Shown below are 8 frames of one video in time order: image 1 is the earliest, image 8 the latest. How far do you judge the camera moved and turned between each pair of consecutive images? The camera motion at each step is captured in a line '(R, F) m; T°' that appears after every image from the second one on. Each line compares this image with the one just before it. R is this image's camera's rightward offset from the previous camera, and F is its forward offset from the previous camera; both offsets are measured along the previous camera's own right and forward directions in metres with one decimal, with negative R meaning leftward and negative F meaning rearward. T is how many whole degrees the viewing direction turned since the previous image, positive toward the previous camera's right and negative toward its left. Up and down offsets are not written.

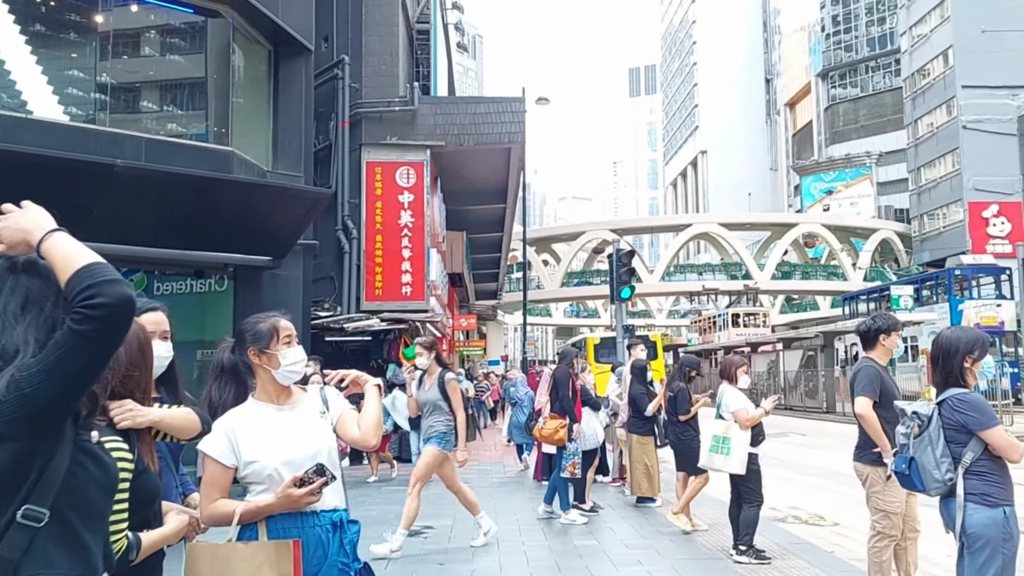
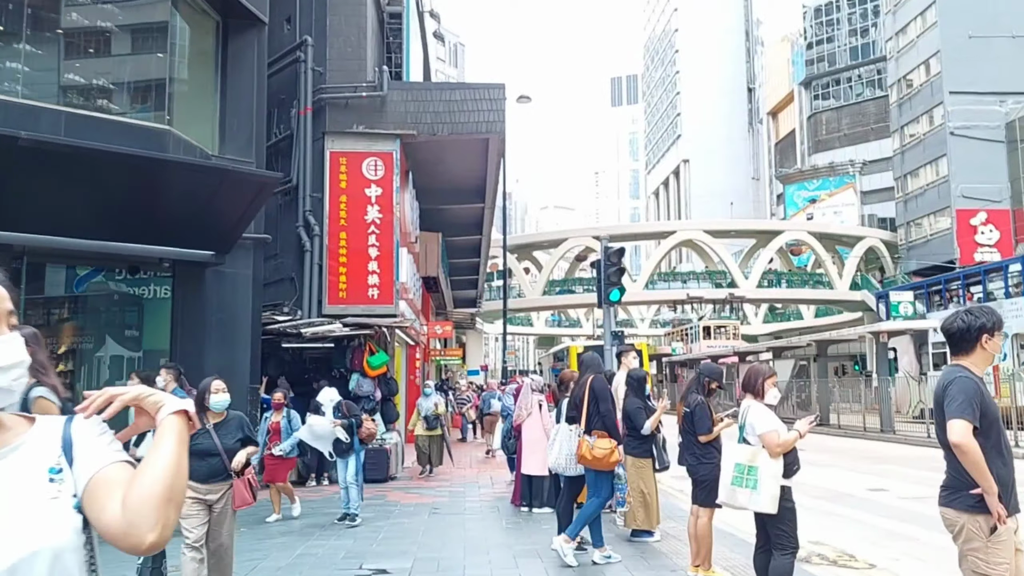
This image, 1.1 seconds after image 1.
(+0.1, +1.3) m; +1°
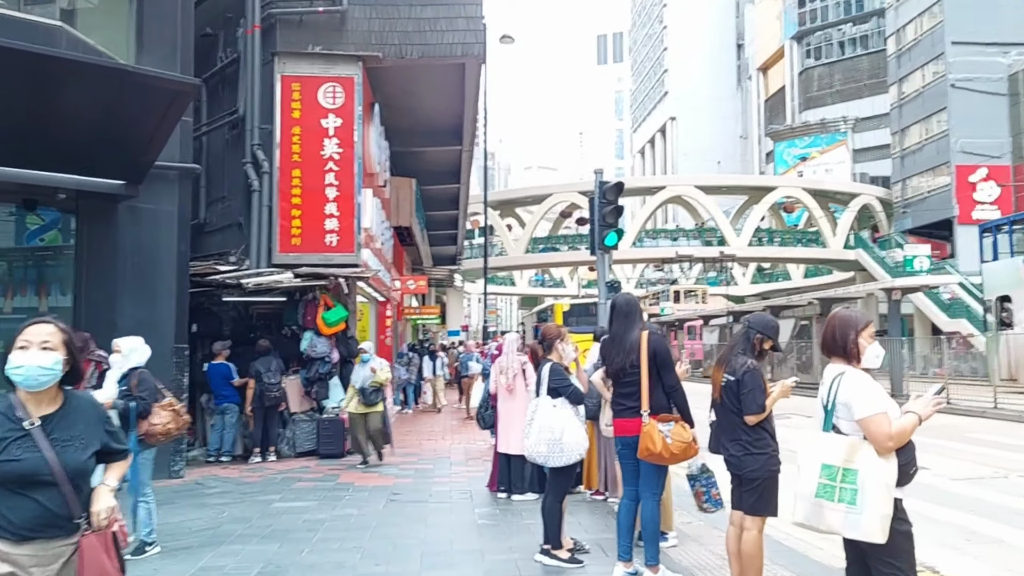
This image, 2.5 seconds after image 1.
(+0.1, +1.8) m; +1°
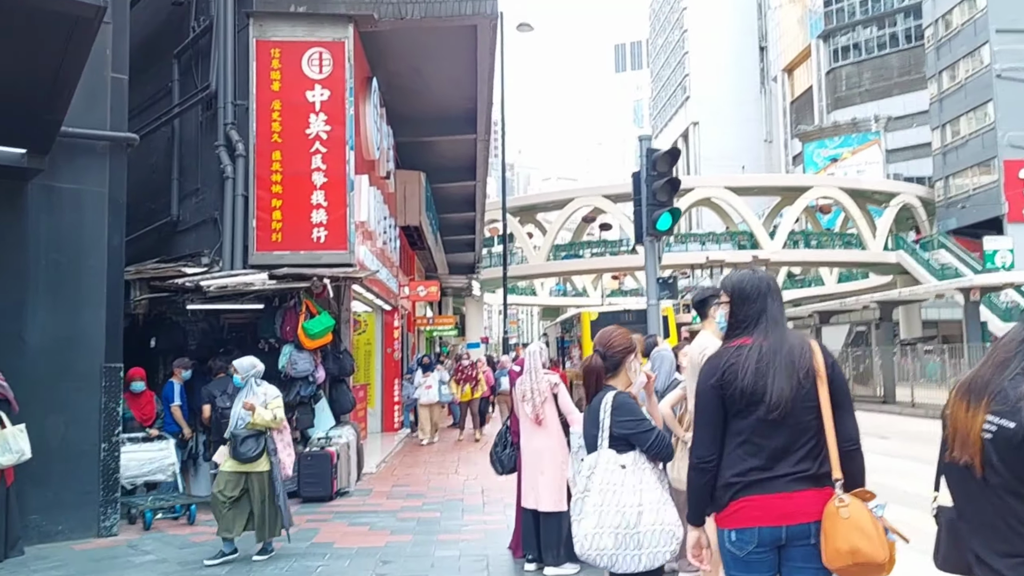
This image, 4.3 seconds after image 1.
(-0.1, +2.1) m; -1°
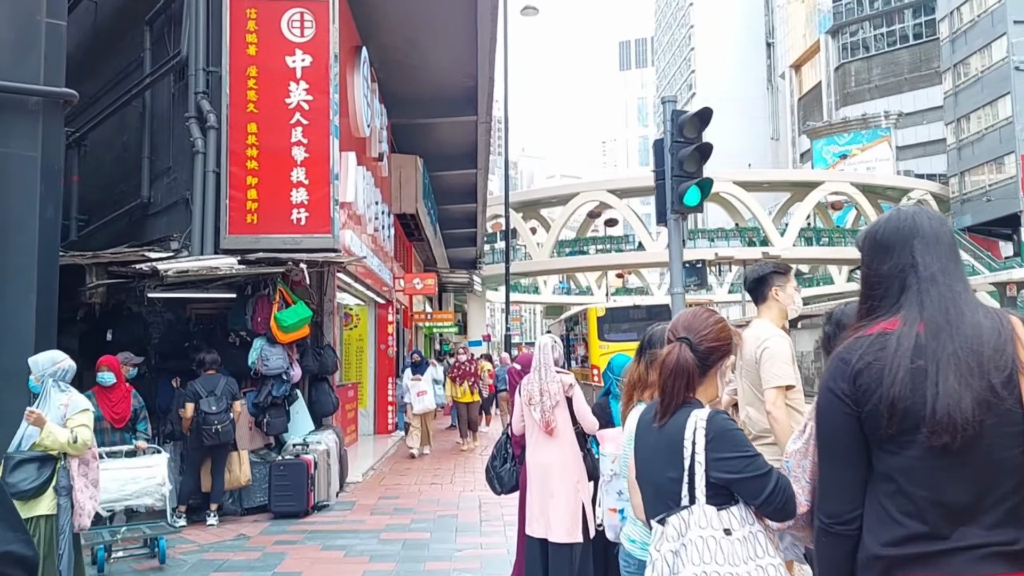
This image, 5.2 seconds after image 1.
(0.0, +1.1) m; 0°
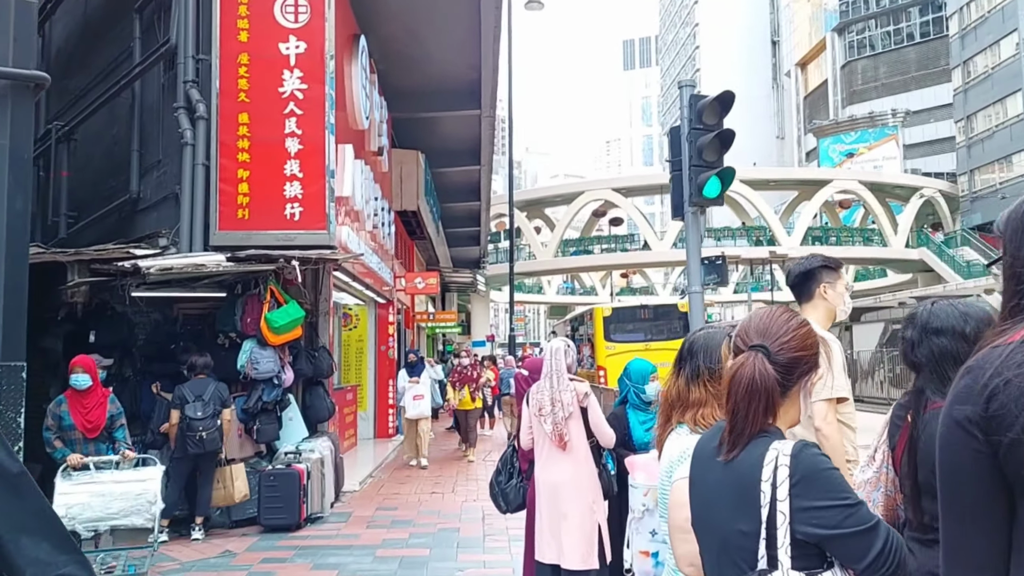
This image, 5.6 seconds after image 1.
(0.0, +0.5) m; 0°
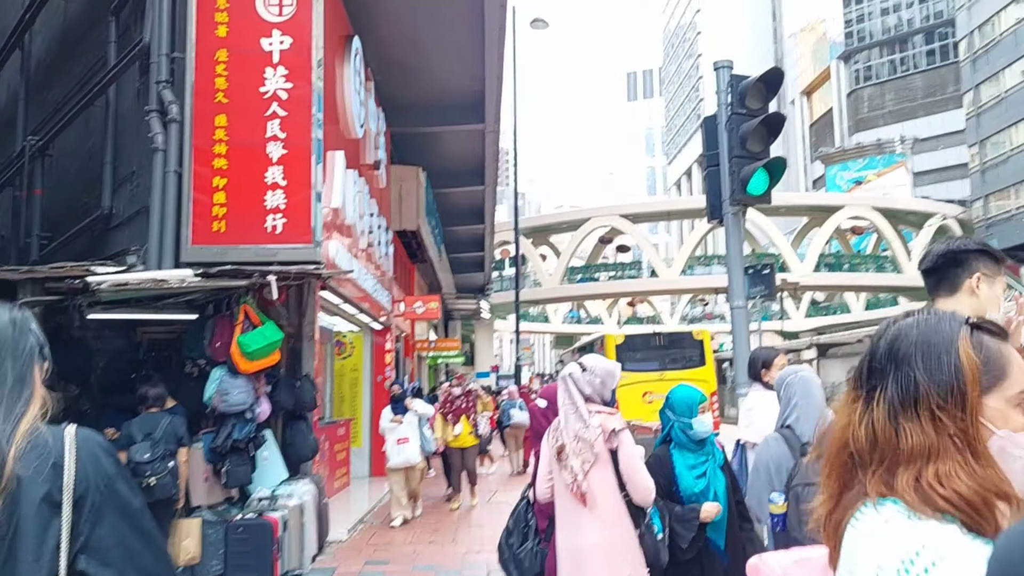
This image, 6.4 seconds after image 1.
(0.0, +1.0) m; 0°
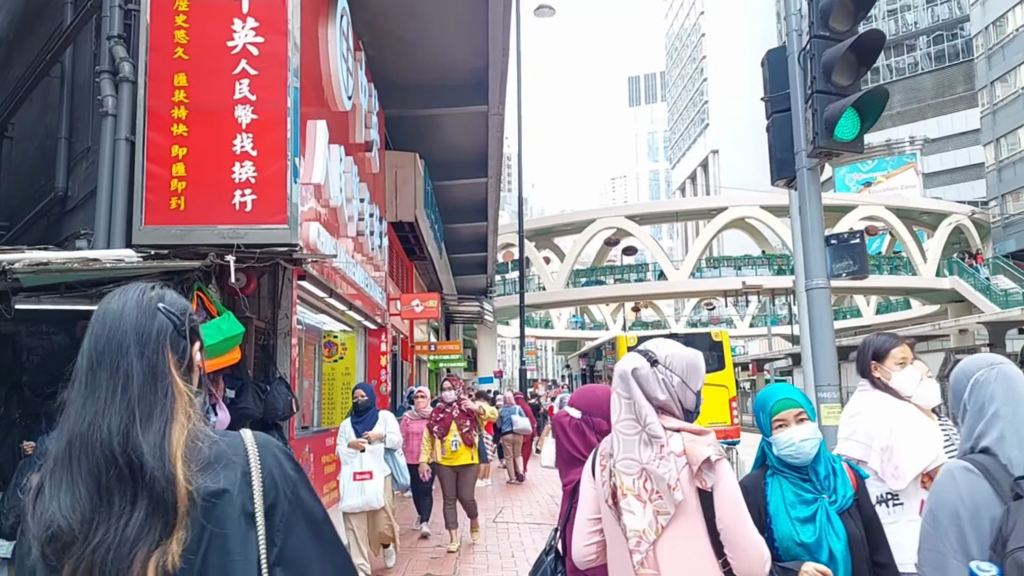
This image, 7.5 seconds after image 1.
(-0.1, +1.2) m; 0°
